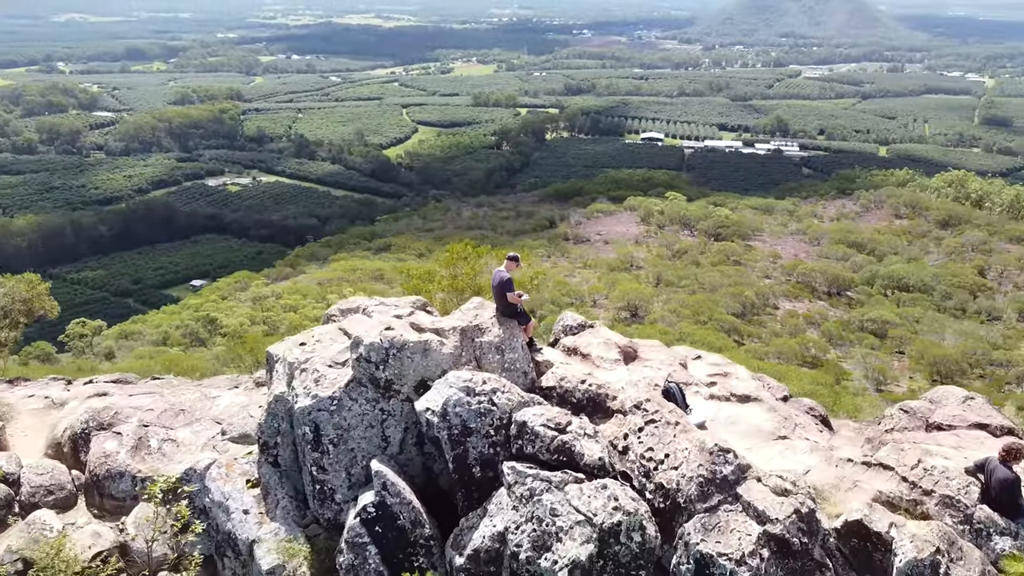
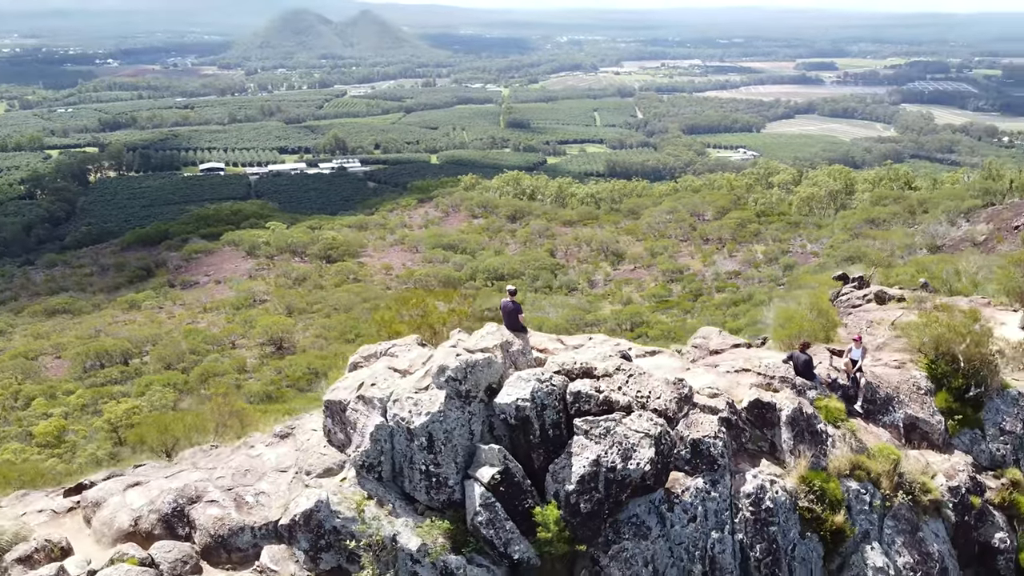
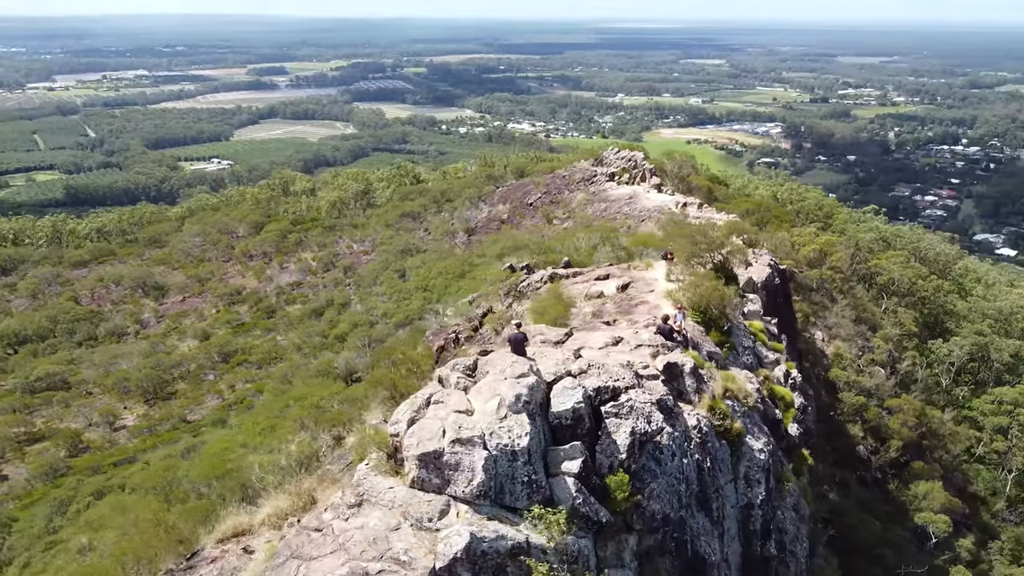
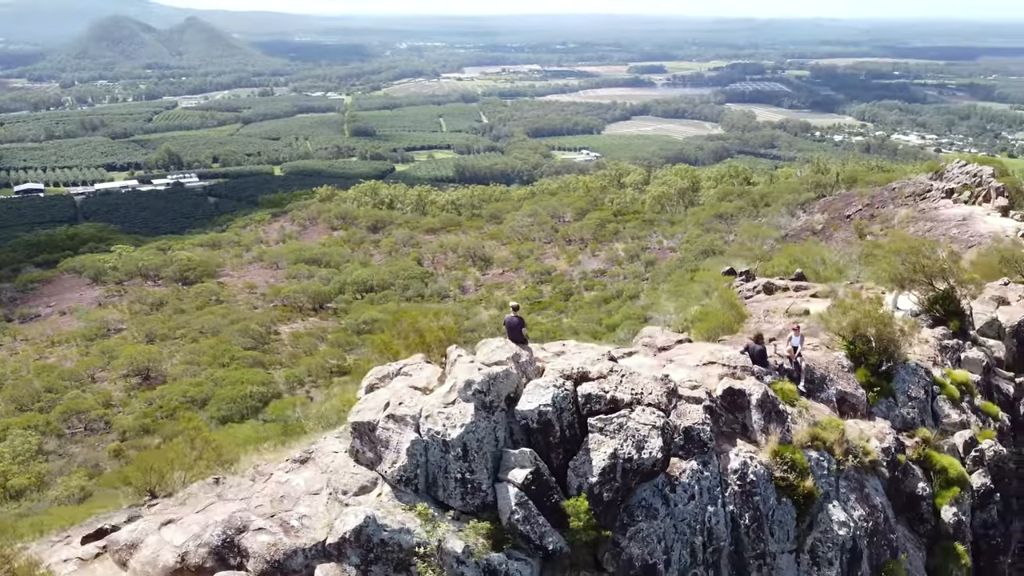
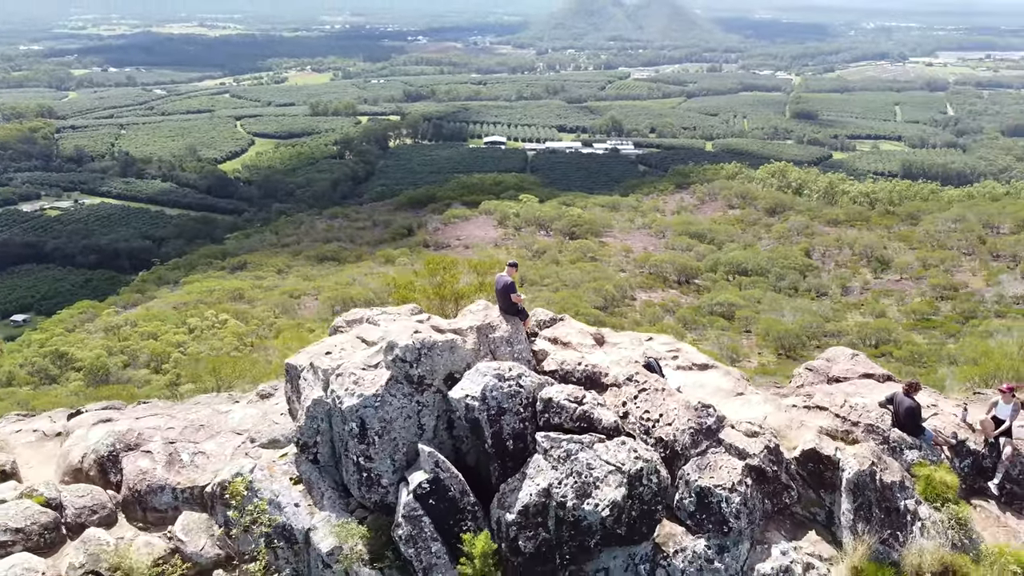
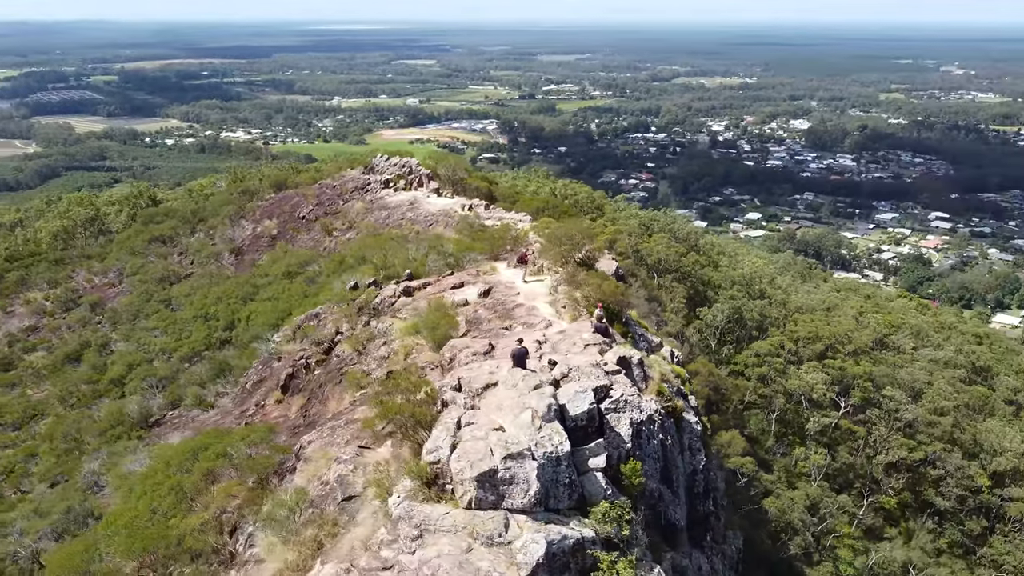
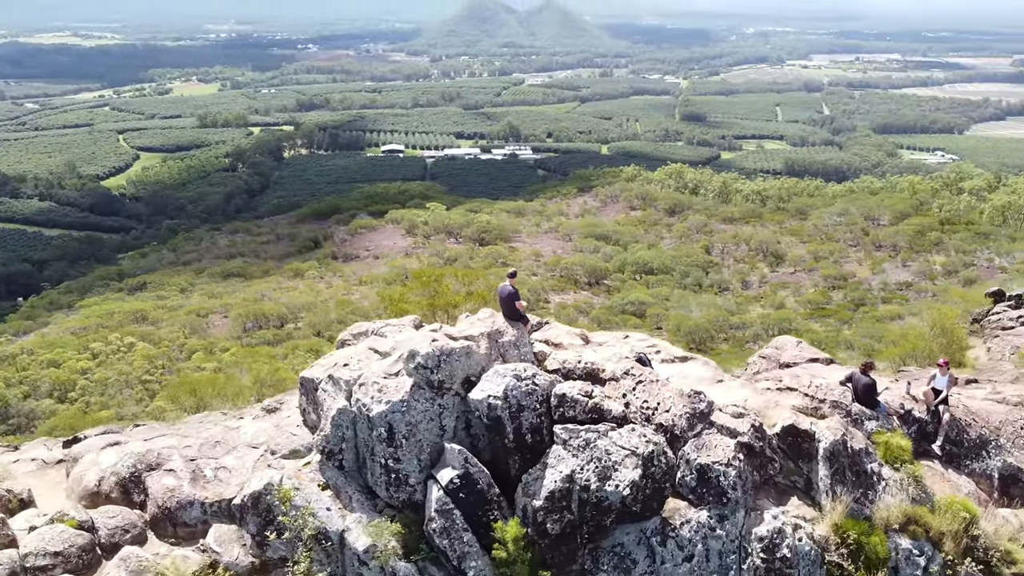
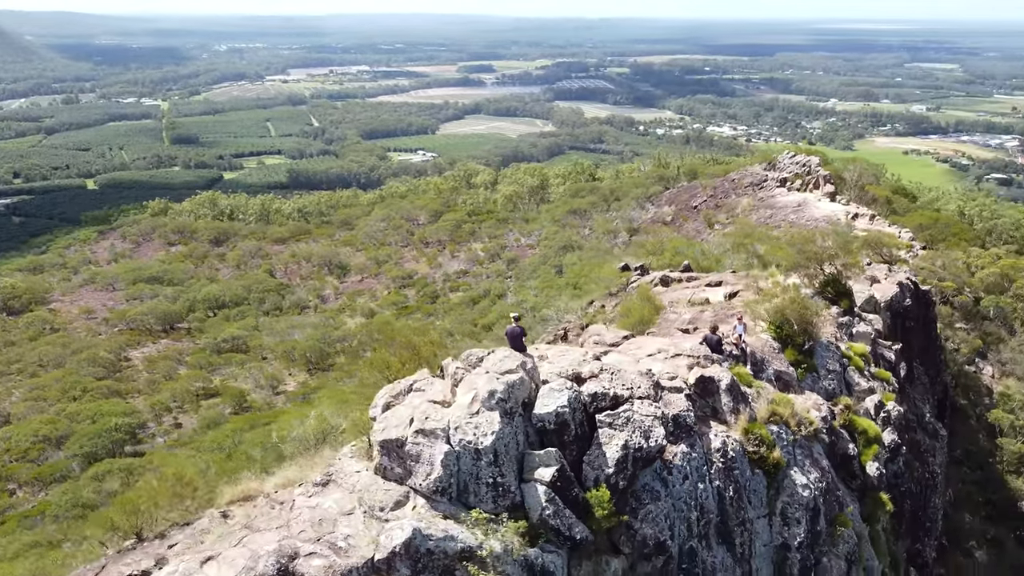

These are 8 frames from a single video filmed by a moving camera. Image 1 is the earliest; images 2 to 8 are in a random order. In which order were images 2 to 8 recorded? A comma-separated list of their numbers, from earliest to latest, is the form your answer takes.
5, 7, 2, 4, 8, 3, 6
